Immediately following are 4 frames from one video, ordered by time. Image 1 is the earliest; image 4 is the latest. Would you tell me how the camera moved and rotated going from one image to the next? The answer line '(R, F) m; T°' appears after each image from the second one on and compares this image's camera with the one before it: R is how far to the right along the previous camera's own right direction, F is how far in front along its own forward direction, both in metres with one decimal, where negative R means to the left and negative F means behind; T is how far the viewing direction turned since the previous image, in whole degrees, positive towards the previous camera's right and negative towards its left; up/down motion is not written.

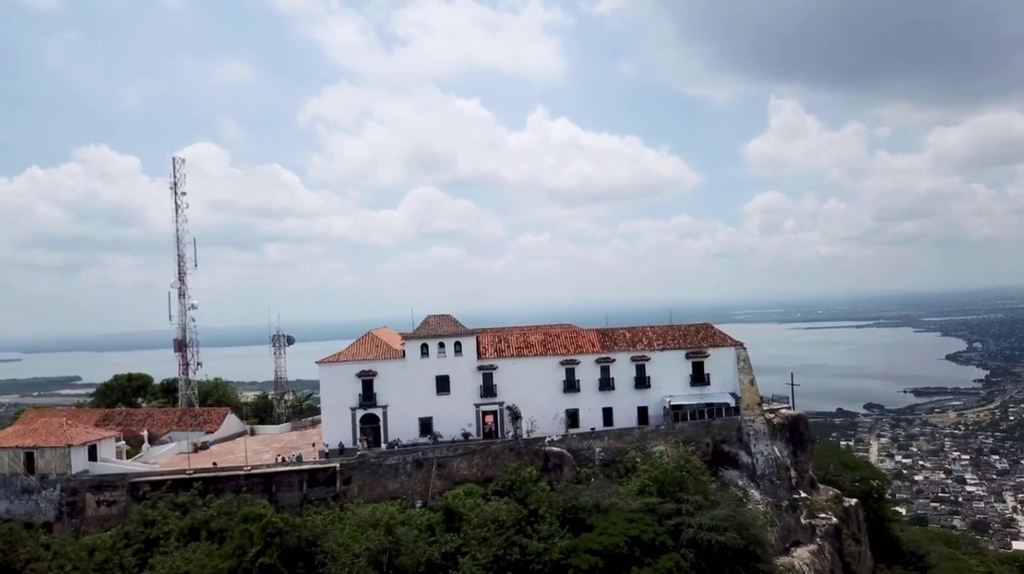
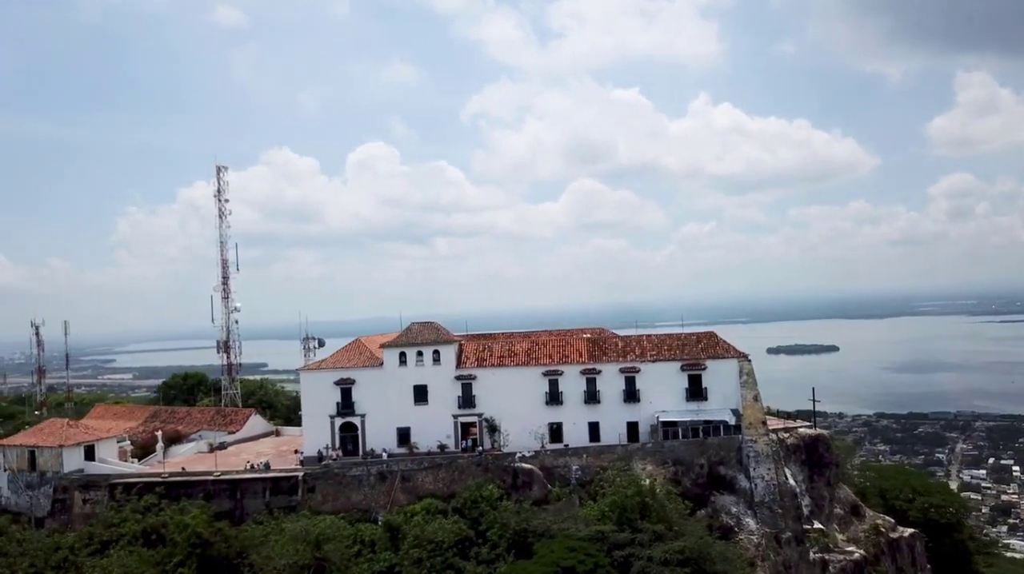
(+7.6, +2.4) m; -11°
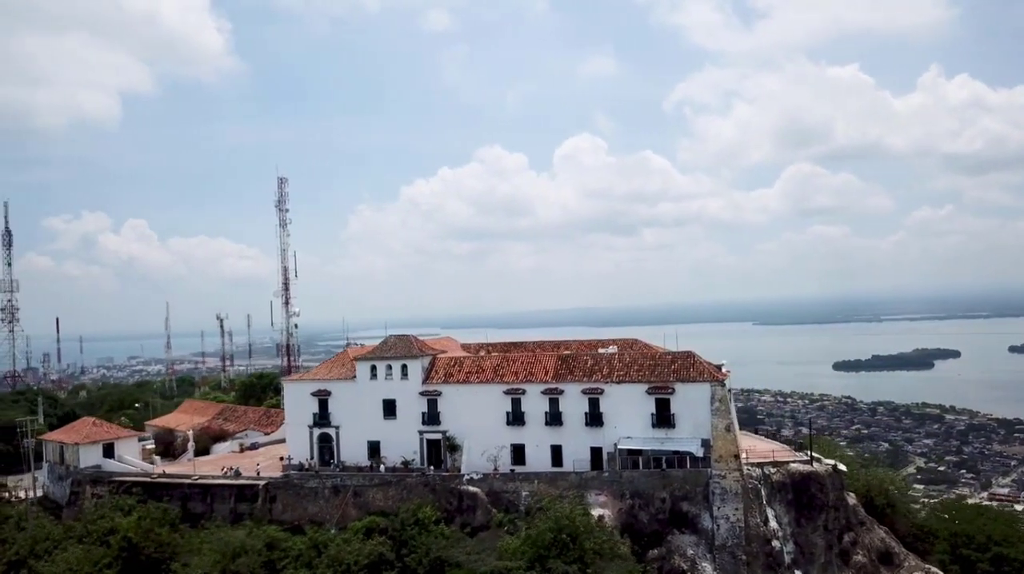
(+9.7, +2.7) m; -14°
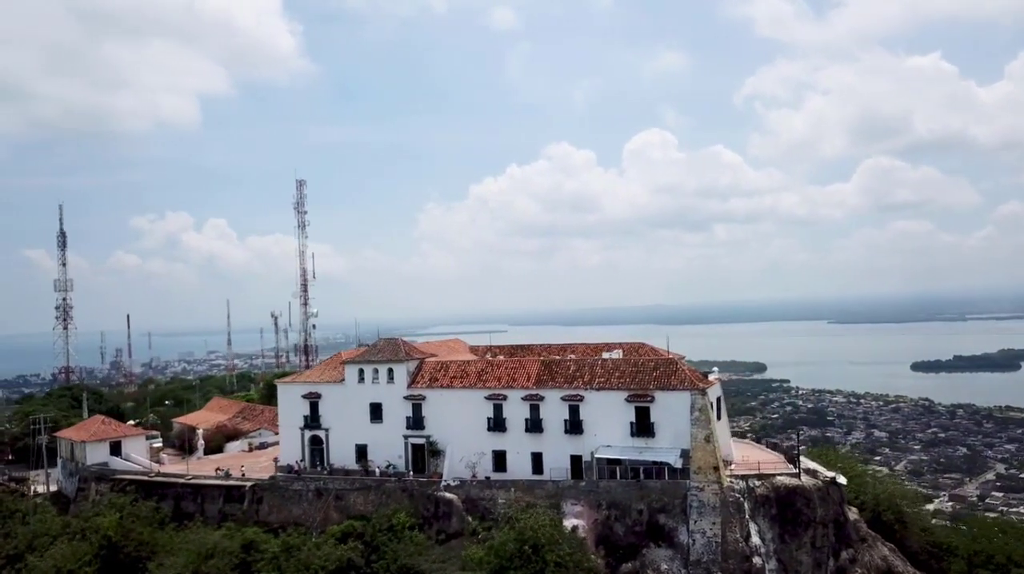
(+3.4, +0.7) m; -5°
